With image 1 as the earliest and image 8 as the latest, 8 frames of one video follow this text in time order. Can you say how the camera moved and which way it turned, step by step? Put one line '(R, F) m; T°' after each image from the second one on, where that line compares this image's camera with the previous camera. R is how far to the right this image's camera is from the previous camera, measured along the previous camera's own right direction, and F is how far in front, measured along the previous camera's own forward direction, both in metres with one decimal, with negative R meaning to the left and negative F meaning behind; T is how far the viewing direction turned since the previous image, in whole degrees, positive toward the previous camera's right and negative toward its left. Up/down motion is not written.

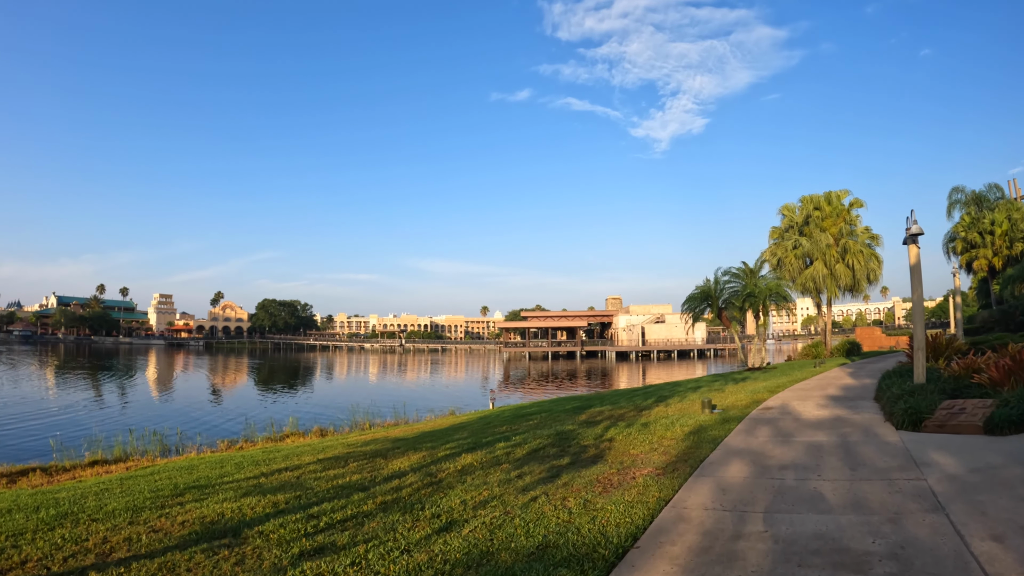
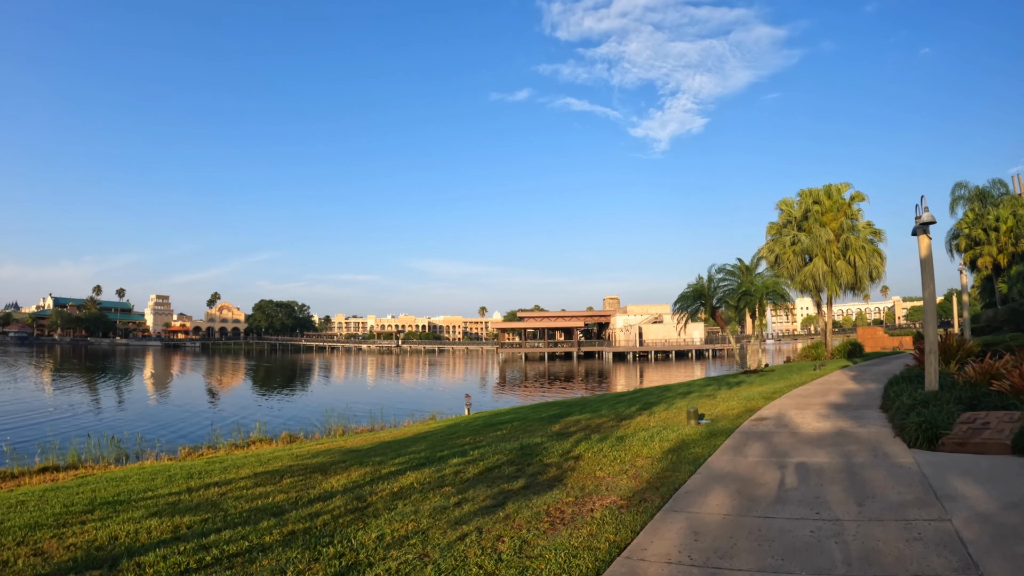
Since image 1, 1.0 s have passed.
(+0.7, +1.3) m; 0°
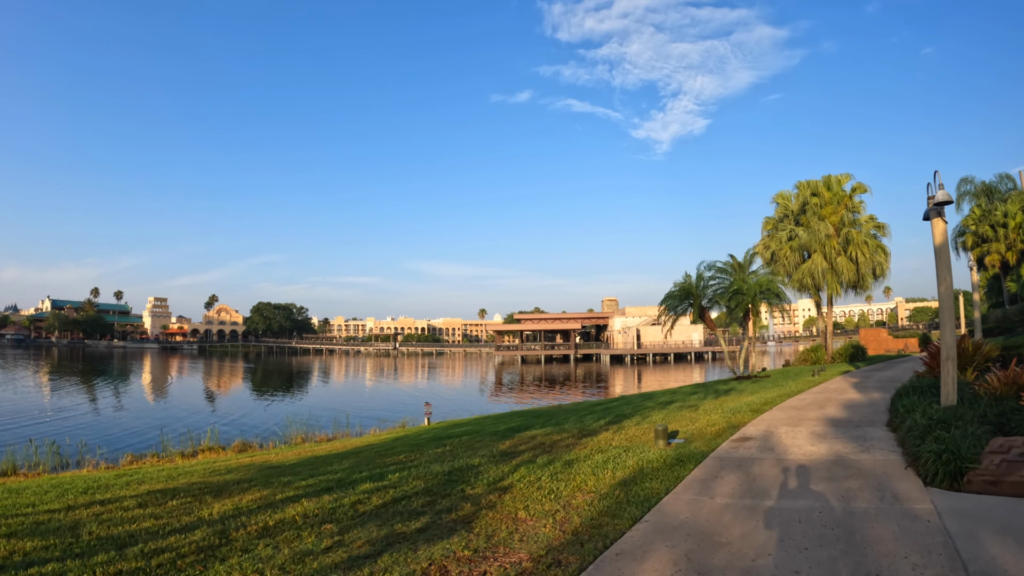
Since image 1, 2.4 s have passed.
(+1.1, +1.8) m; 0°
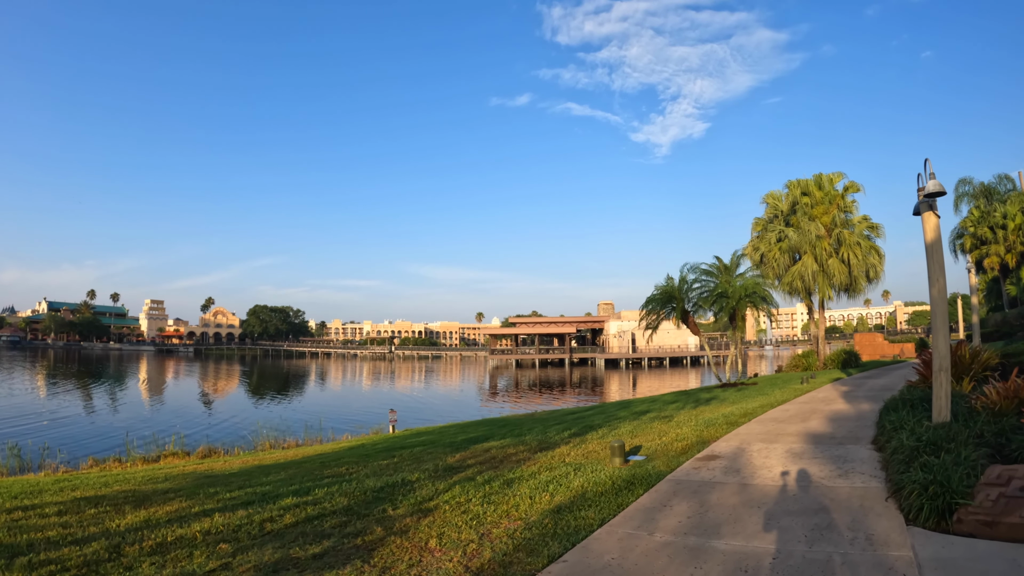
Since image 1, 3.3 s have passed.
(+0.9, +1.0) m; 0°
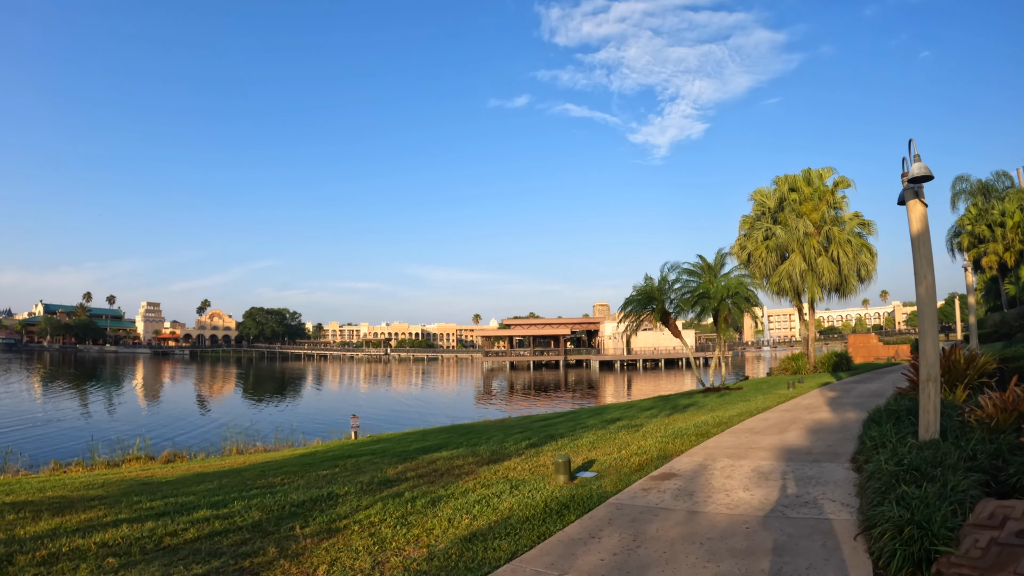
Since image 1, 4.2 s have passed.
(+0.9, +1.0) m; 0°
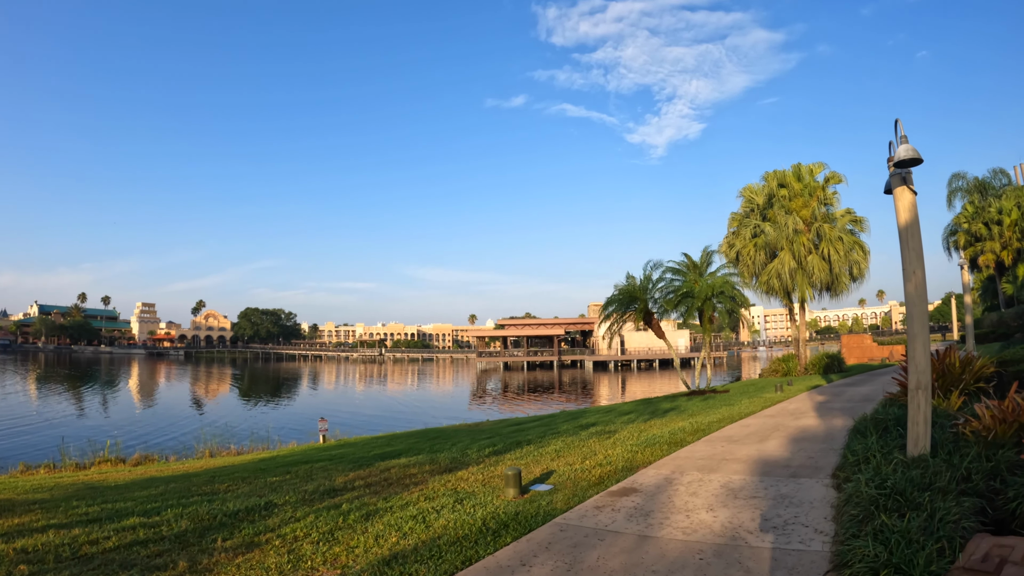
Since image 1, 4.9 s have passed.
(+0.6, +0.8) m; 0°
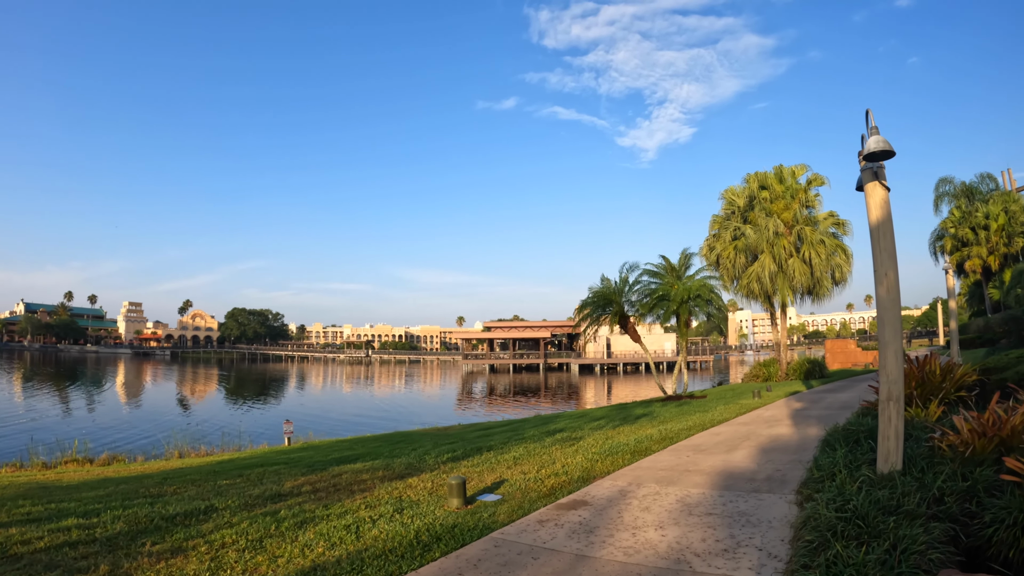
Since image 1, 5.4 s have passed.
(+0.5, +0.5) m; +1°
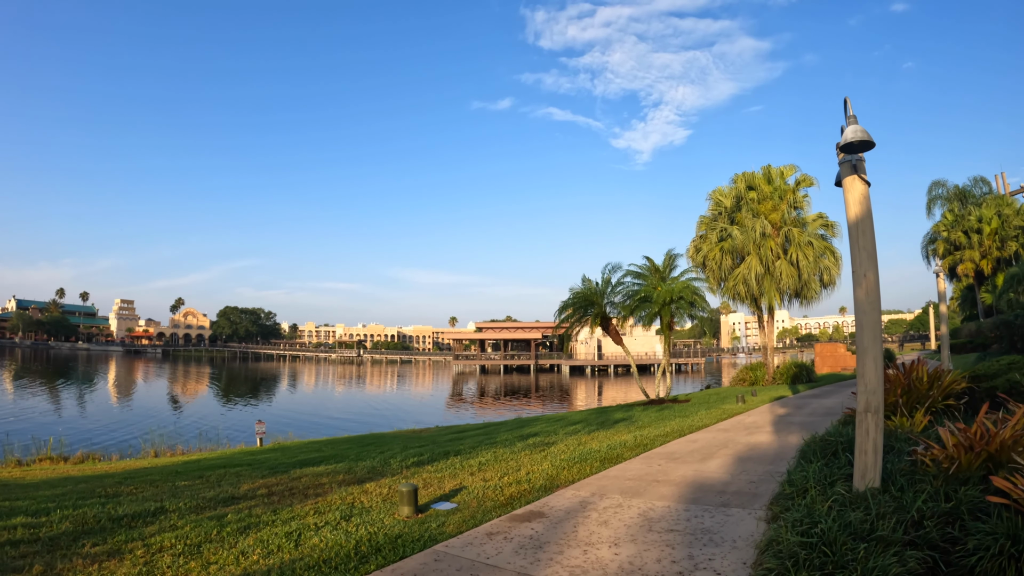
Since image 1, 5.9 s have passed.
(+0.4, +0.5) m; +1°
